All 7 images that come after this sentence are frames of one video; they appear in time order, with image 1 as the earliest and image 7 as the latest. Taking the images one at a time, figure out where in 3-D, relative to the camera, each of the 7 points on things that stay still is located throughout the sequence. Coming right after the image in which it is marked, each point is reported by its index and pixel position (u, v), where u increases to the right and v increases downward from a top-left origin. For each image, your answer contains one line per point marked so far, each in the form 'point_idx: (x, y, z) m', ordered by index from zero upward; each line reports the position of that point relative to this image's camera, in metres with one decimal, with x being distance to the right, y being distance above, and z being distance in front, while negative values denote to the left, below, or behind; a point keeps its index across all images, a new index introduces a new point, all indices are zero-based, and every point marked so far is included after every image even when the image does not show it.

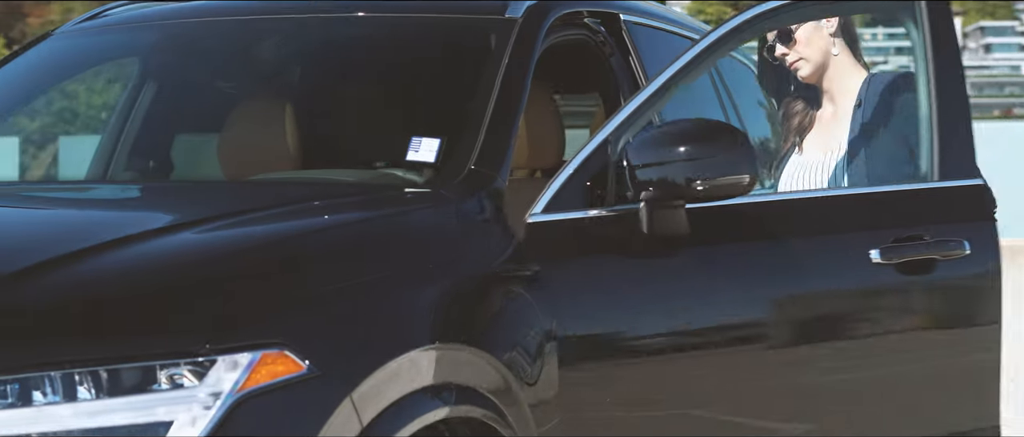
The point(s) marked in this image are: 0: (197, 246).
0: (-0.3, 0.0, +2.1) m
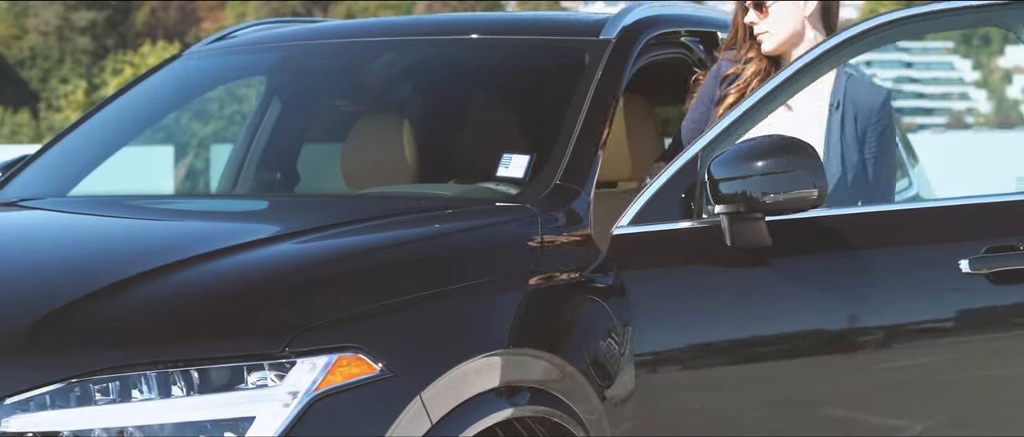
0: (-0.3, 0.0, +2.3) m
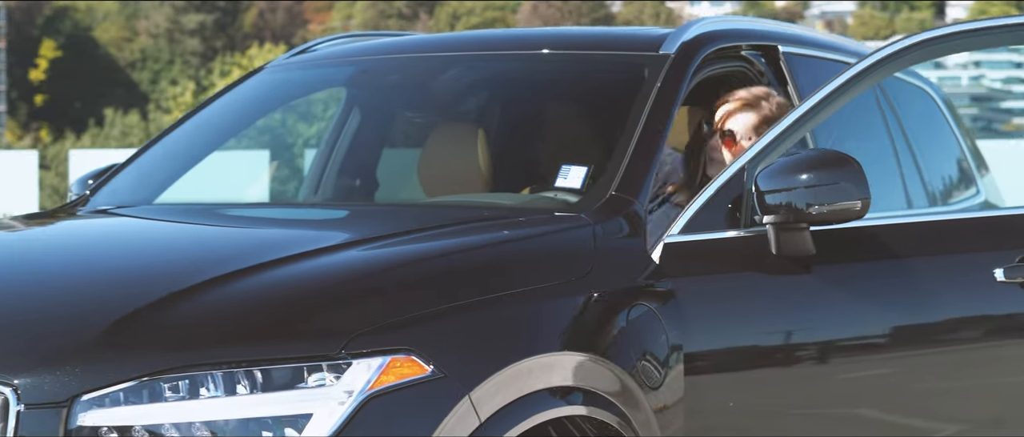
0: (-0.2, -0.1, +2.4) m
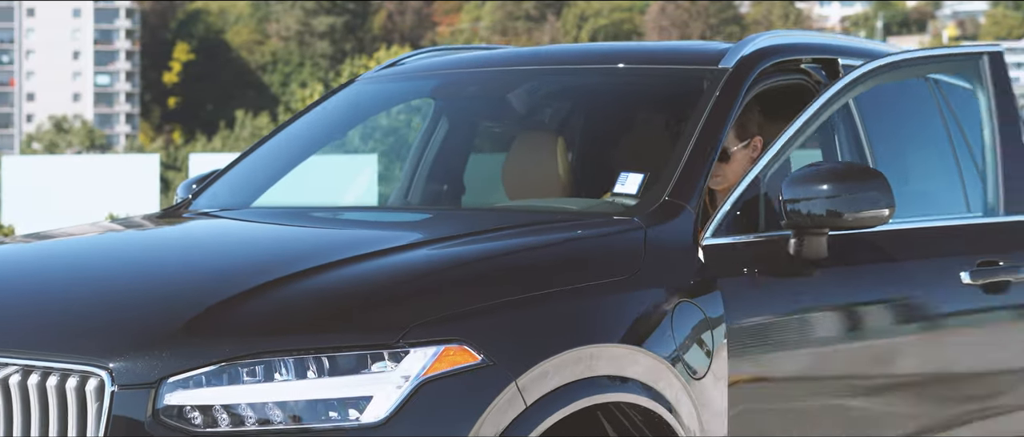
0: (-0.1, -0.1, +2.7) m
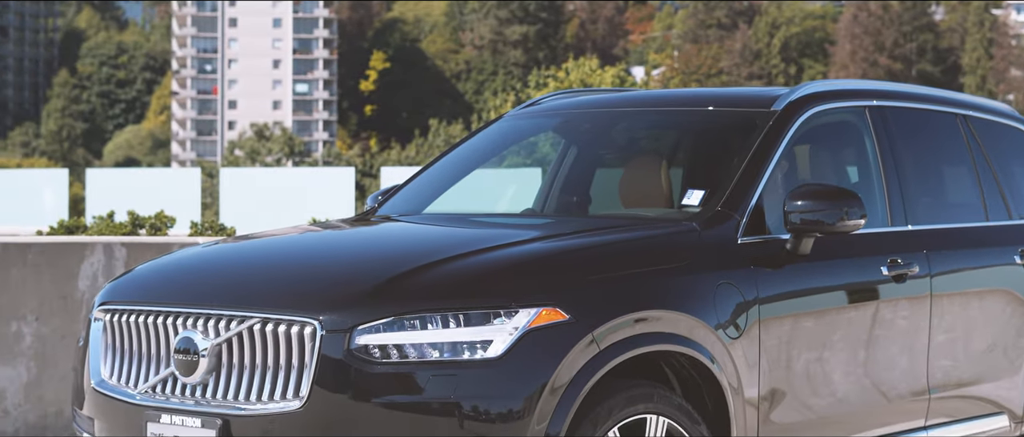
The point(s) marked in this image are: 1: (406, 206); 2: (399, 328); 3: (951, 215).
0: (0.0, -0.1, +3.9) m
1: (-0.3, 0.0, +5.1) m
2: (-0.2, -0.2, +3.6) m
3: (+1.2, 0.0, +5.2) m
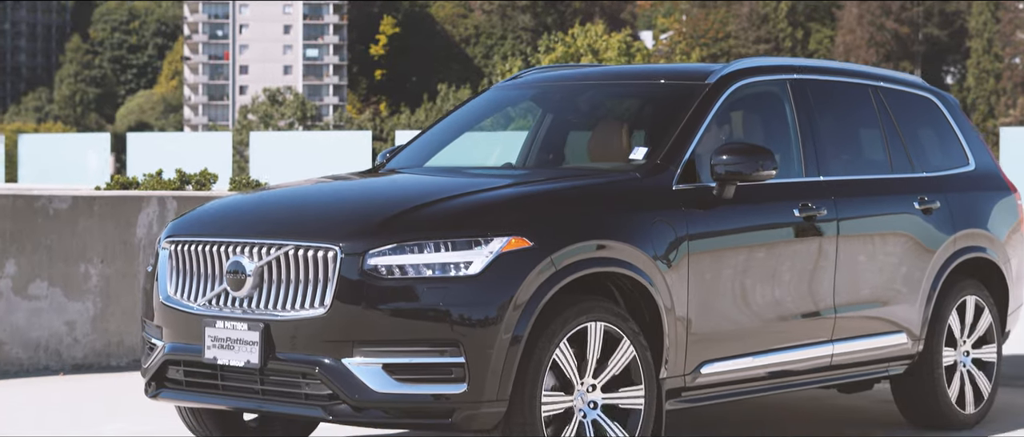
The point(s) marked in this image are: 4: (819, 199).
0: (0.0, +0.1, +5.0) m
1: (-0.3, +0.2, +6.2) m
2: (-0.3, -0.1, +4.7) m
3: (+1.1, +0.2, +6.3) m
4: (+0.9, +0.1, +5.9) m
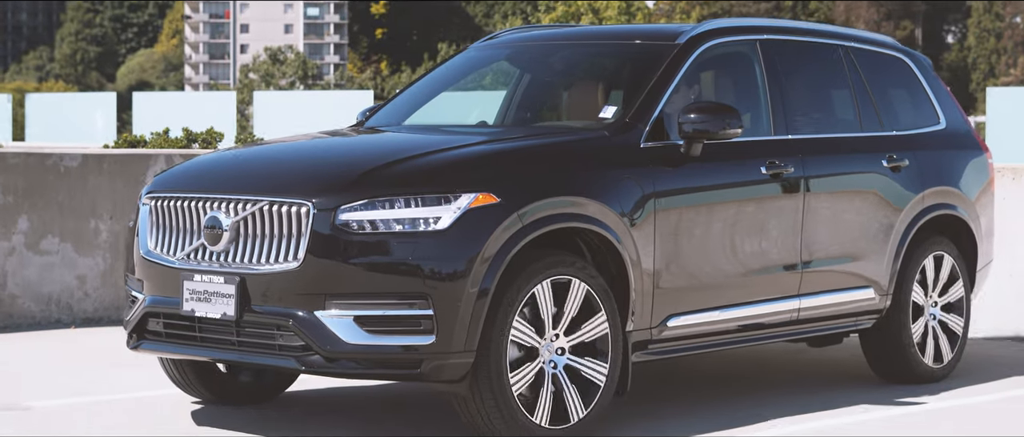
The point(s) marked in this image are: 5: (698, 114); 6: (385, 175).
0: (-0.1, +0.2, +5.1) m
1: (-0.4, +0.3, +6.3) m
2: (-0.3, 0.0, +4.8) m
3: (+1.0, +0.3, +6.4) m
4: (+0.8, +0.2, +6.0) m
5: (+0.5, +0.3, +5.5) m
6: (-0.3, +0.1, +4.9) m
